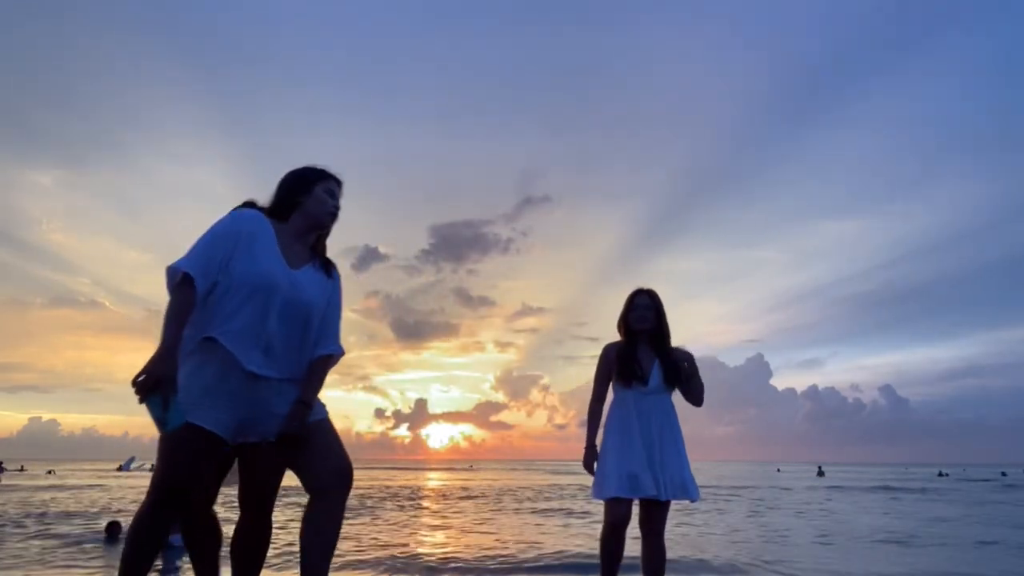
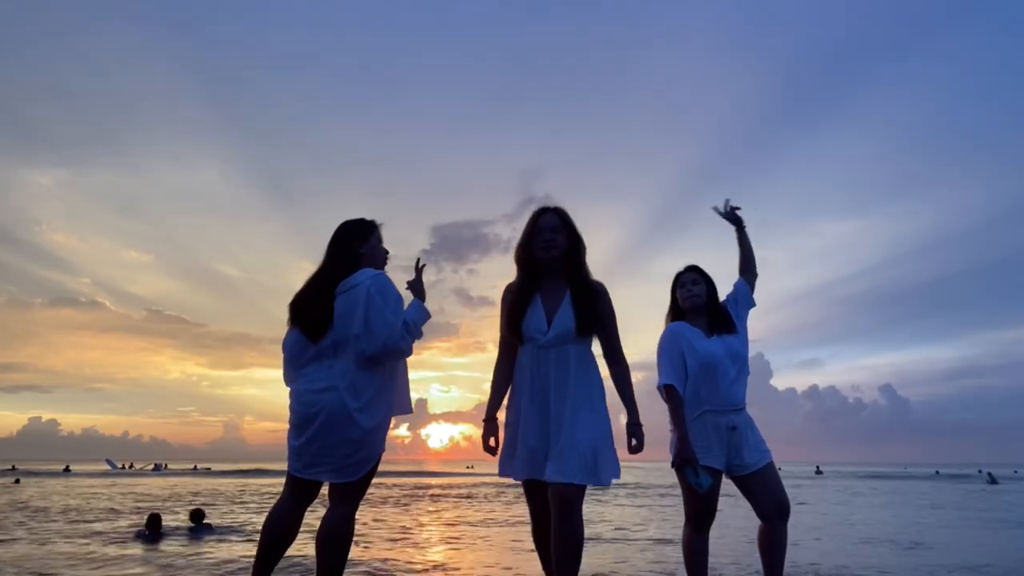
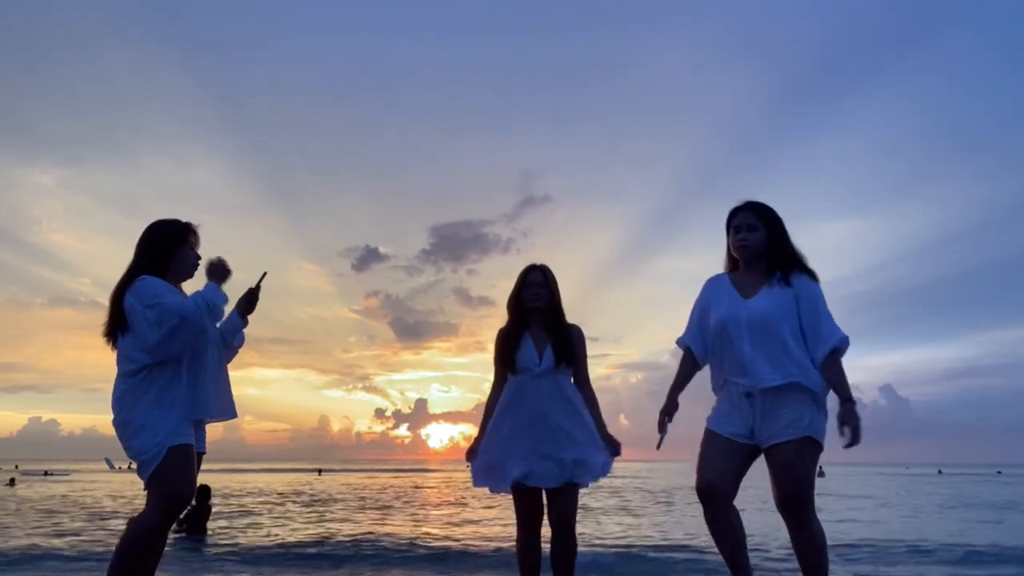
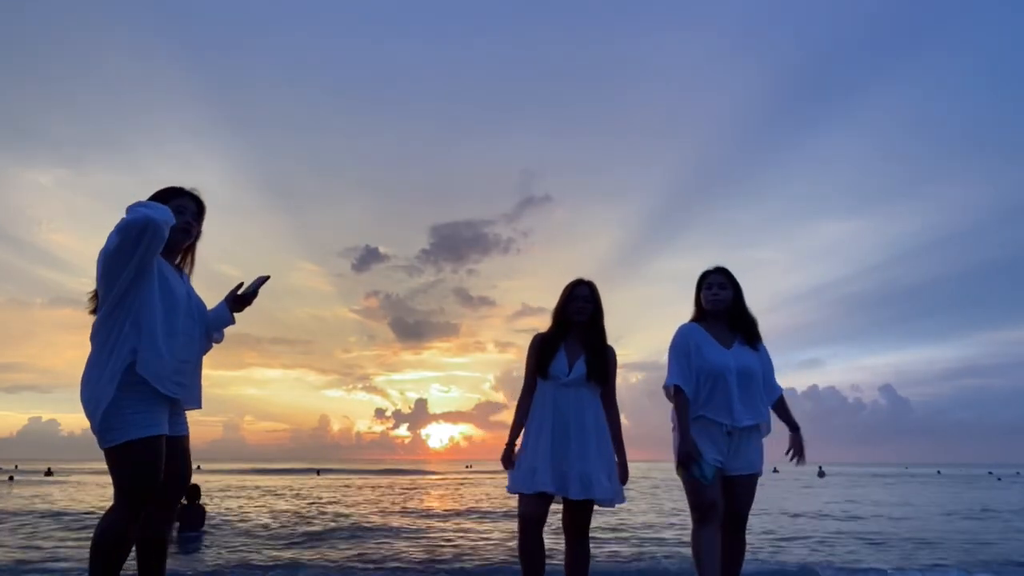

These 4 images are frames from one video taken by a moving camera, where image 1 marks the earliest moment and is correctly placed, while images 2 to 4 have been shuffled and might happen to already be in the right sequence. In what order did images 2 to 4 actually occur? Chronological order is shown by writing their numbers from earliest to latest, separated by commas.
3, 4, 2
